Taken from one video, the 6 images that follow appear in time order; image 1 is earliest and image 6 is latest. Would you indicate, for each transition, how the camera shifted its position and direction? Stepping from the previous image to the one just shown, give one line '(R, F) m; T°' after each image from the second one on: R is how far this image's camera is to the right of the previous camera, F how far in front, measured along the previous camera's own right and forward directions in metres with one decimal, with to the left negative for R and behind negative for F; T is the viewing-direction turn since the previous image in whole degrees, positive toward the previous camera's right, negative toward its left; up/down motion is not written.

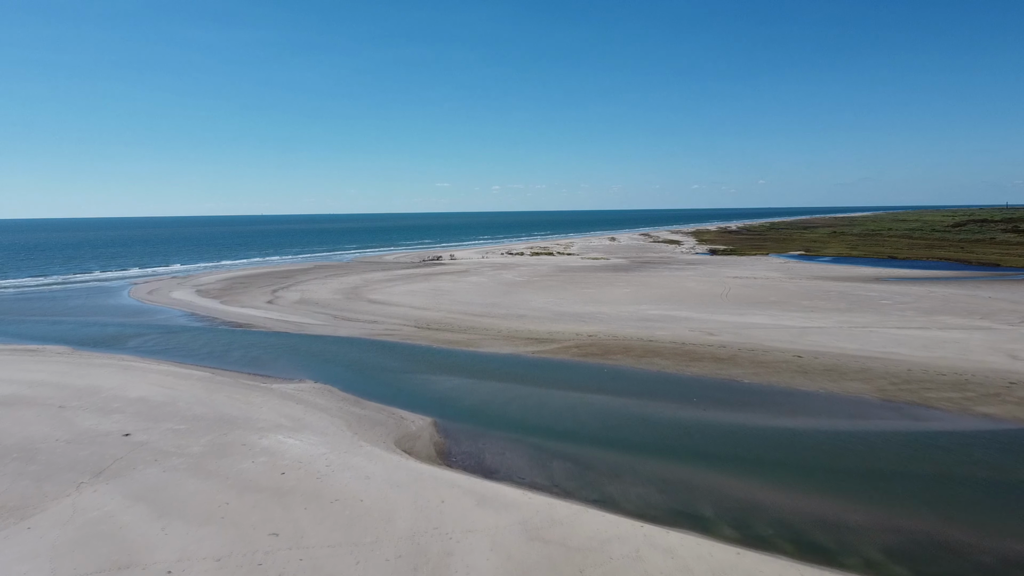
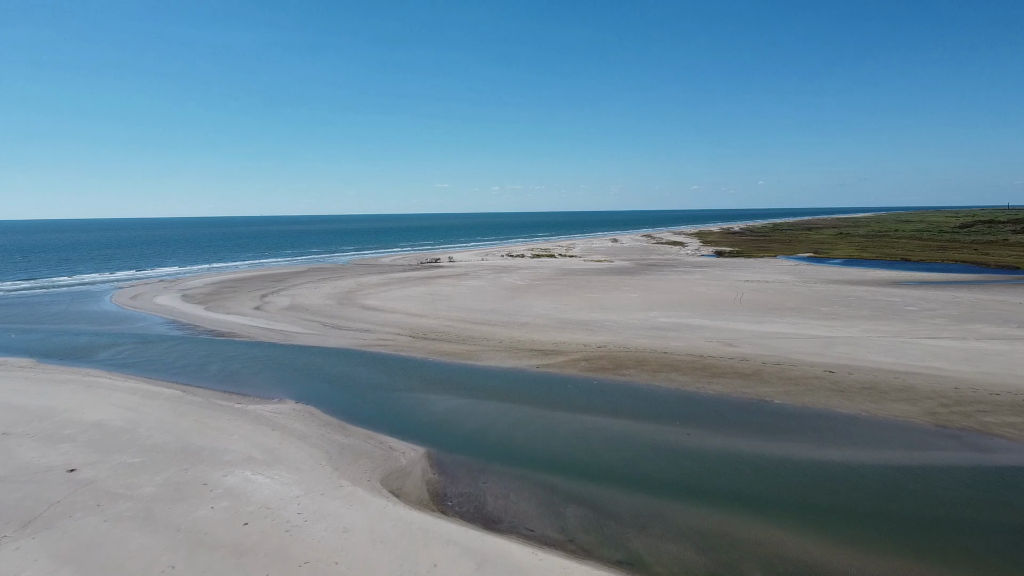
(-0.1, +1.5) m; 0°
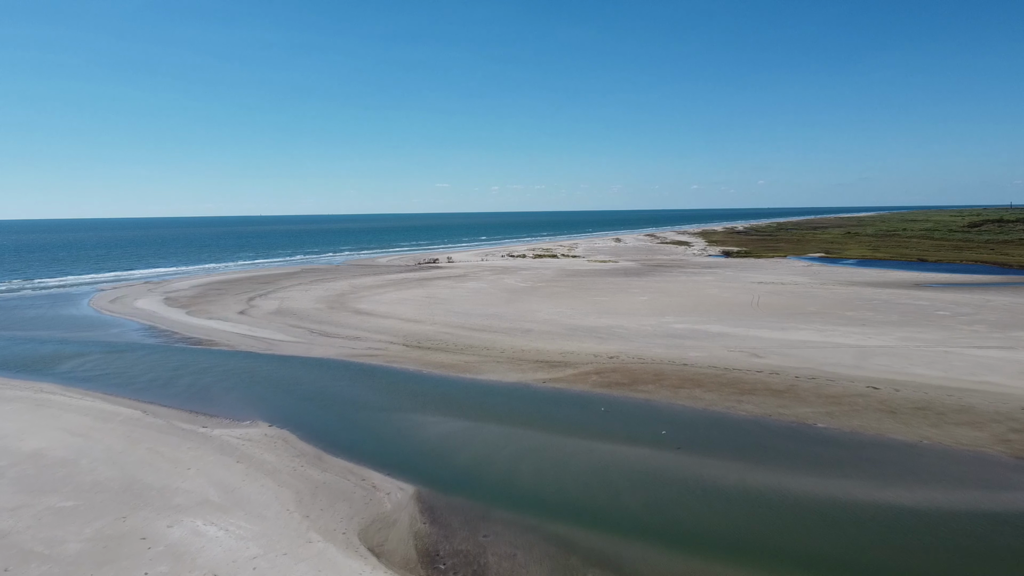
(-0.1, +1.6) m; 0°
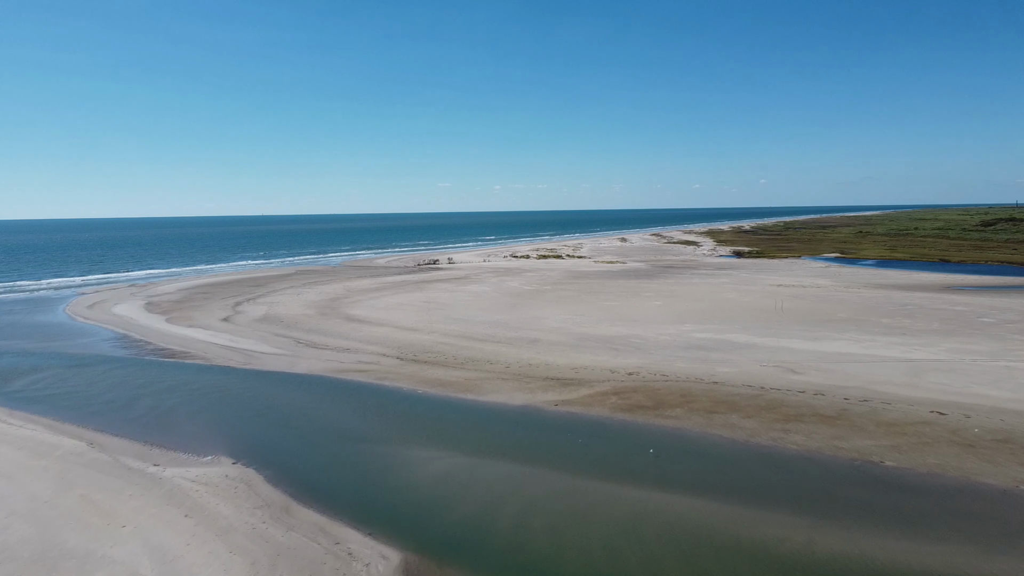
(-0.1, +1.8) m; 0°
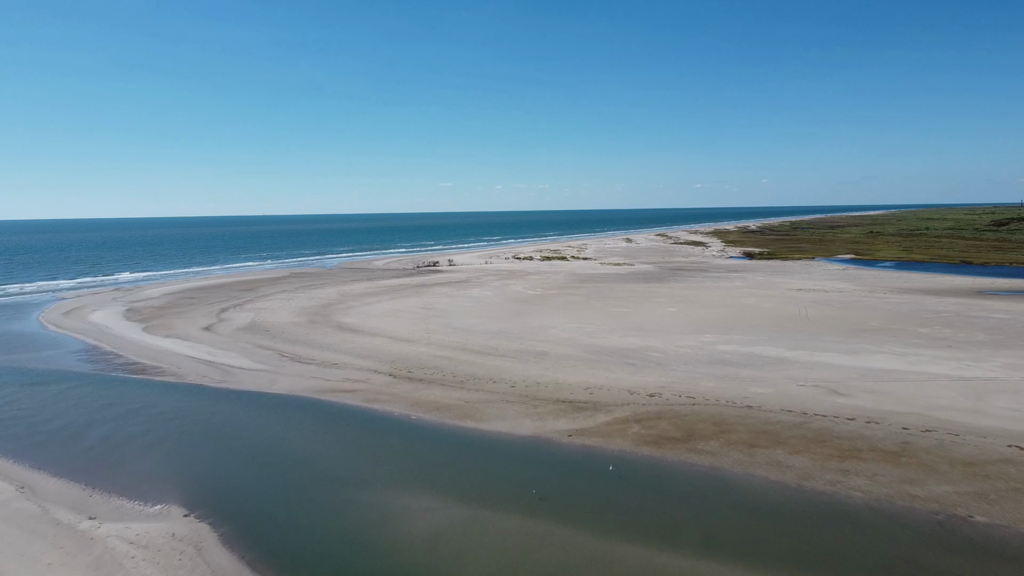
(-0.1, +1.7) m; 0°
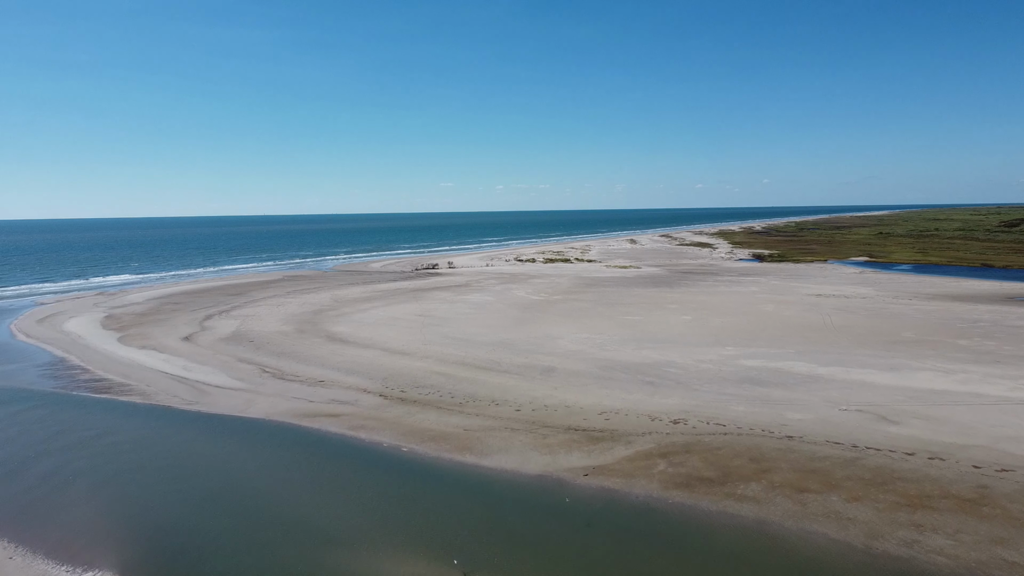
(-0.1, +1.5) m; 0°
